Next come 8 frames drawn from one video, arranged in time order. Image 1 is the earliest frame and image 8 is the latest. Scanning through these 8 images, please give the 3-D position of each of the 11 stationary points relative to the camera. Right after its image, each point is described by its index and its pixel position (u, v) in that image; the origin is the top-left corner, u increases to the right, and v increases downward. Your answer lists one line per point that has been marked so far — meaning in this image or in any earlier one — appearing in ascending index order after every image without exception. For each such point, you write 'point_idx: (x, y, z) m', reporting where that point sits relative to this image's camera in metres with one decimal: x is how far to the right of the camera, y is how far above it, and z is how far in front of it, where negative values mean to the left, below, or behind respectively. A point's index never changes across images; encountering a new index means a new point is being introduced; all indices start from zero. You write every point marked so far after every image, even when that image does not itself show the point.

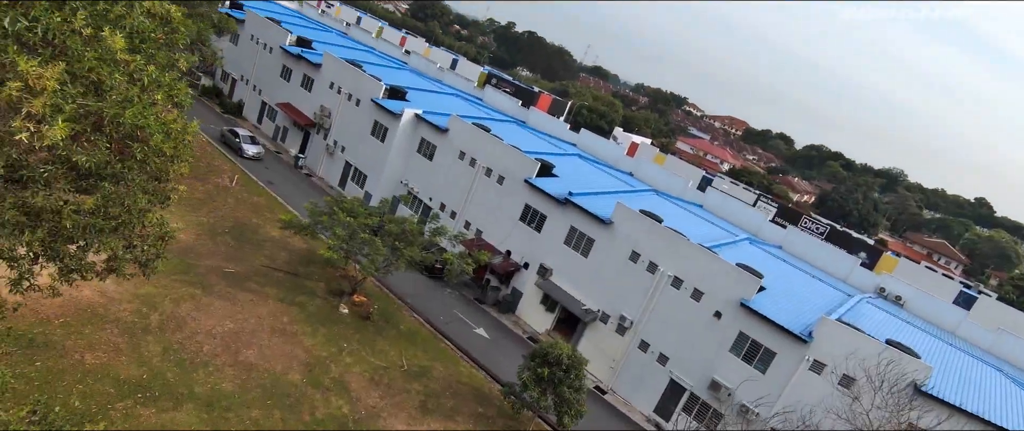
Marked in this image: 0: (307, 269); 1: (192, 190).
0: (-5.9, -1.6, +16.9) m
1: (-10.6, +0.8, +19.1) m
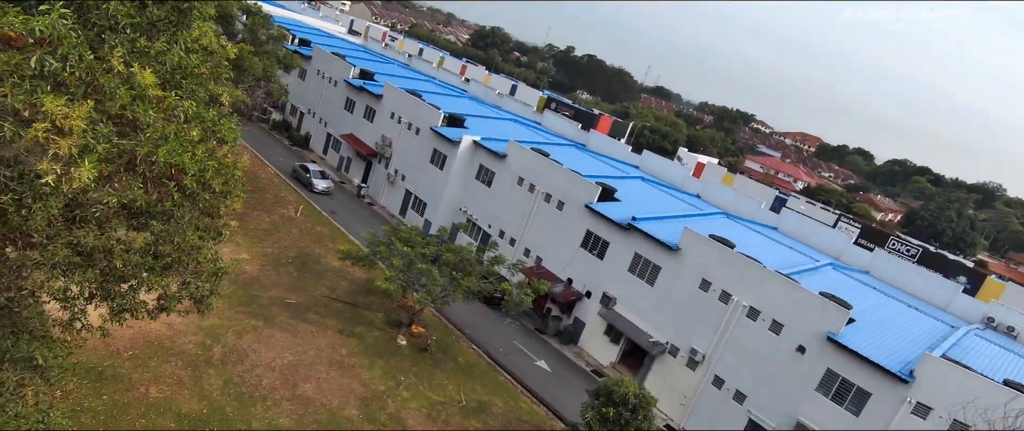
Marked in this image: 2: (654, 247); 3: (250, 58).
0: (-4.2, -2.4, +16.8) m
1: (-8.6, -0.2, +19.6) m
2: (+4.3, -1.0, +17.4) m
3: (-8.0, +4.8, +17.5) m
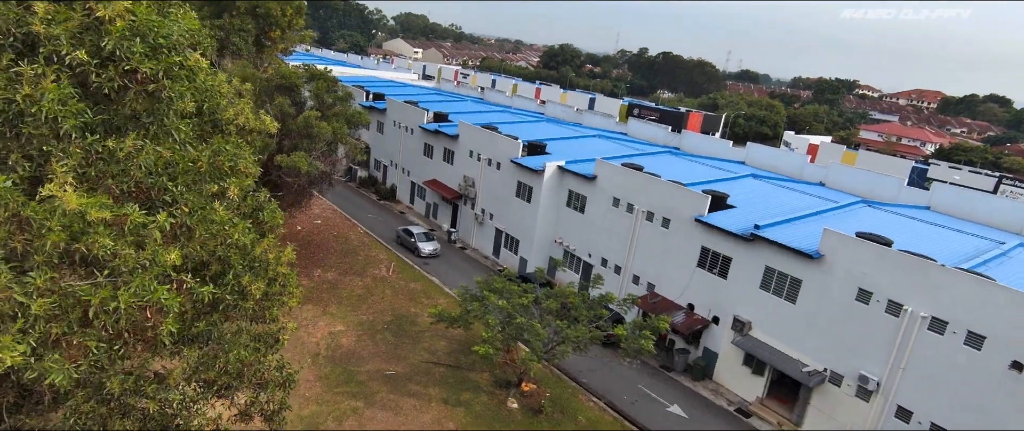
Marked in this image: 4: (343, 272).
0: (-1.1, -3.8, +15.4) m
1: (-5.3, -2.4, +19.0) m
2: (+7.0, -1.1, +14.7) m
3: (-5.7, +2.7, +17.1) m
4: (-5.8, -2.0, +19.9) m
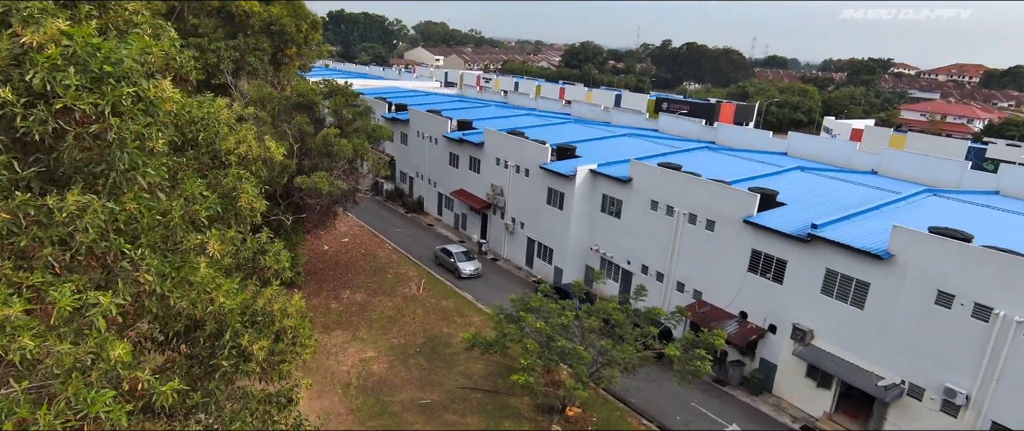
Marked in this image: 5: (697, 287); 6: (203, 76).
0: (-0.1, -4.2, +14.5) m
1: (-4.1, -3.0, +18.2) m
2: (+7.9, -1.0, +13.3) m
3: (-4.9, +2.1, +16.4) m
4: (-4.6, -2.6, +19.2) m
5: (+5.5, -2.1, +17.1) m
6: (-9.9, +4.4, +18.5) m
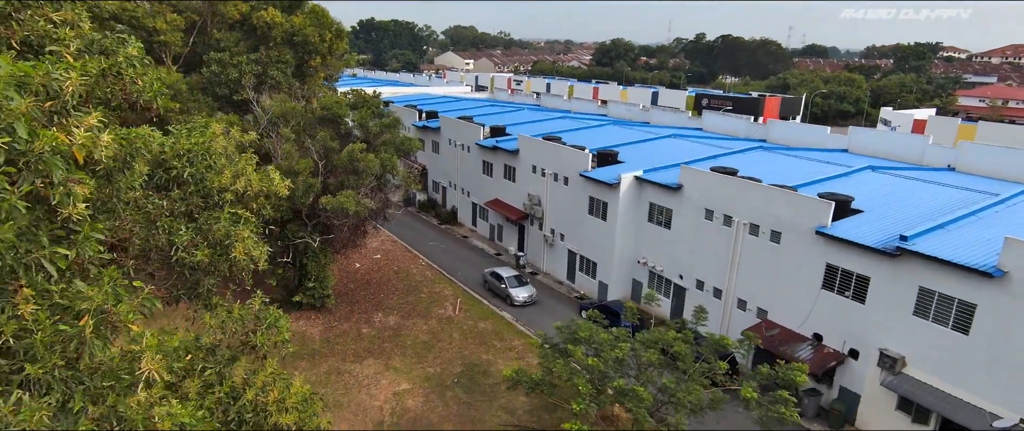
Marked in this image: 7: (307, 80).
0: (+1.0, -4.6, +13.1) m
1: (-2.8, -3.5, +17.1) m
2: (+8.8, -1.2, +11.5) m
3: (-3.9, +1.5, +15.3) m
4: (-3.3, -3.1, +18.1) m
5: (+6.6, -2.4, +15.3) m
6: (-8.8, +3.8, +17.7) m
7: (-7.0, +4.6, +19.7) m
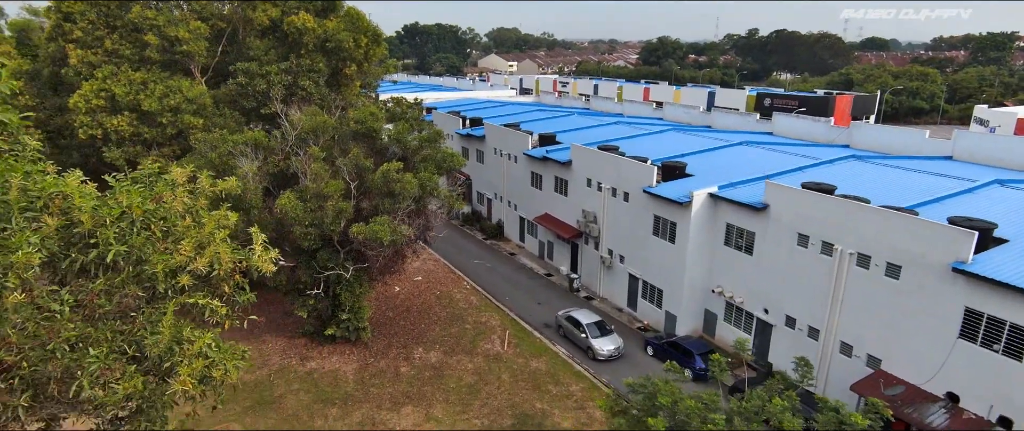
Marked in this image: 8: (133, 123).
0: (+2.2, -5.2, +10.9) m
1: (-1.4, -4.1, +15.1) m
2: (+9.8, -1.8, +8.7) m
3: (-2.6, +0.9, +13.4) m
4: (-1.7, -3.8, +16.2) m
5: (+8.0, -3.0, +12.7) m
6: (-7.3, +3.1, +16.2) m
7: (-5.3, +3.9, +18.1) m
8: (-9.7, +2.4, +14.7) m
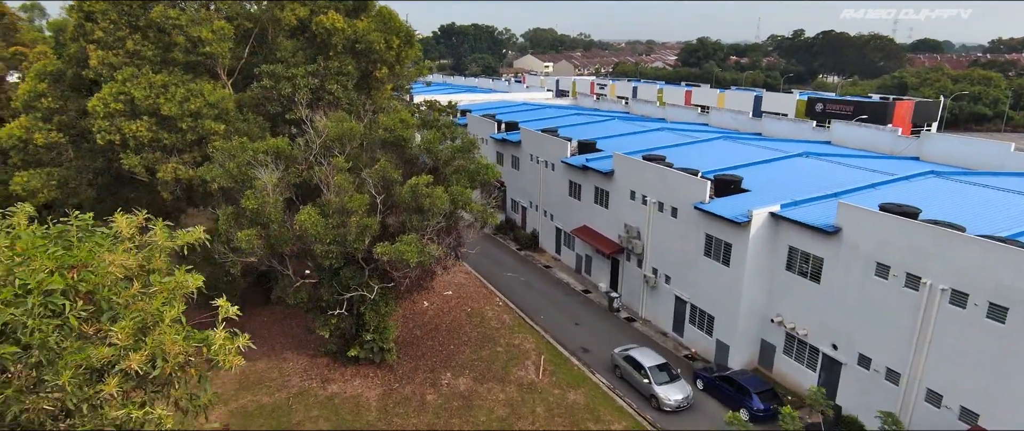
0: (+2.8, -5.7, +9.5) m
1: (-0.5, -4.5, +13.9) m
2: (+10.3, -2.4, +6.9) m
3: (-1.7, +0.5, +12.3) m
4: (-0.8, -4.2, +15.0) m
5: (+8.7, -3.6, +11.0) m
6: (-6.2, +2.8, +15.3) m
7: (-4.1, +3.6, +17.0) m
8: (-8.7, +2.1, +13.9) m
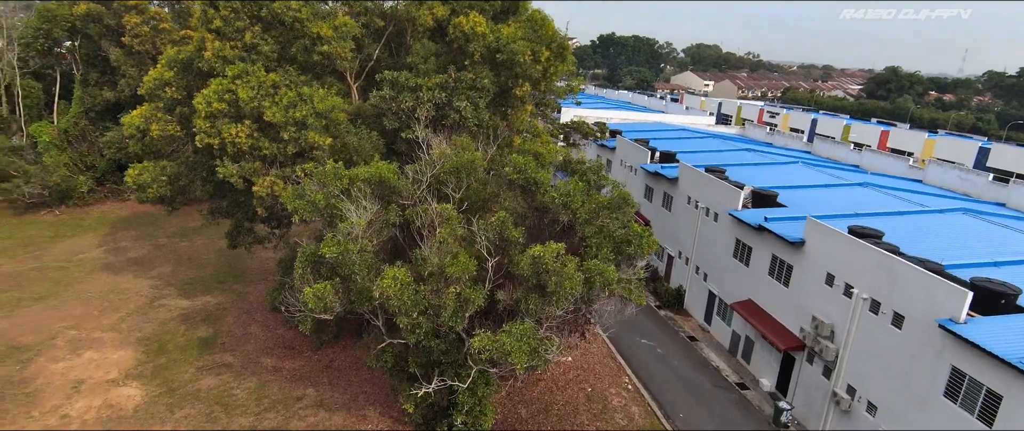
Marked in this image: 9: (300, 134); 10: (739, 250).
0: (+3.6, -7.4, +5.1) m
1: (+1.6, -6.0, +10.2) m
2: (+10.7, -5.1, +0.8) m
3: (+0.7, -0.8, +8.9) m
4: (+1.6, -5.6, +11.3) m
5: (+9.9, -6.2, +5.2) m
6: (-2.6, +2.0, +12.8) m
7: (-0.1, +2.5, +14.0) m
8: (-5.4, +1.7, +12.1) m
9: (-4.4, +1.7, +11.9) m
10: (+7.2, -1.1, +18.3) m
